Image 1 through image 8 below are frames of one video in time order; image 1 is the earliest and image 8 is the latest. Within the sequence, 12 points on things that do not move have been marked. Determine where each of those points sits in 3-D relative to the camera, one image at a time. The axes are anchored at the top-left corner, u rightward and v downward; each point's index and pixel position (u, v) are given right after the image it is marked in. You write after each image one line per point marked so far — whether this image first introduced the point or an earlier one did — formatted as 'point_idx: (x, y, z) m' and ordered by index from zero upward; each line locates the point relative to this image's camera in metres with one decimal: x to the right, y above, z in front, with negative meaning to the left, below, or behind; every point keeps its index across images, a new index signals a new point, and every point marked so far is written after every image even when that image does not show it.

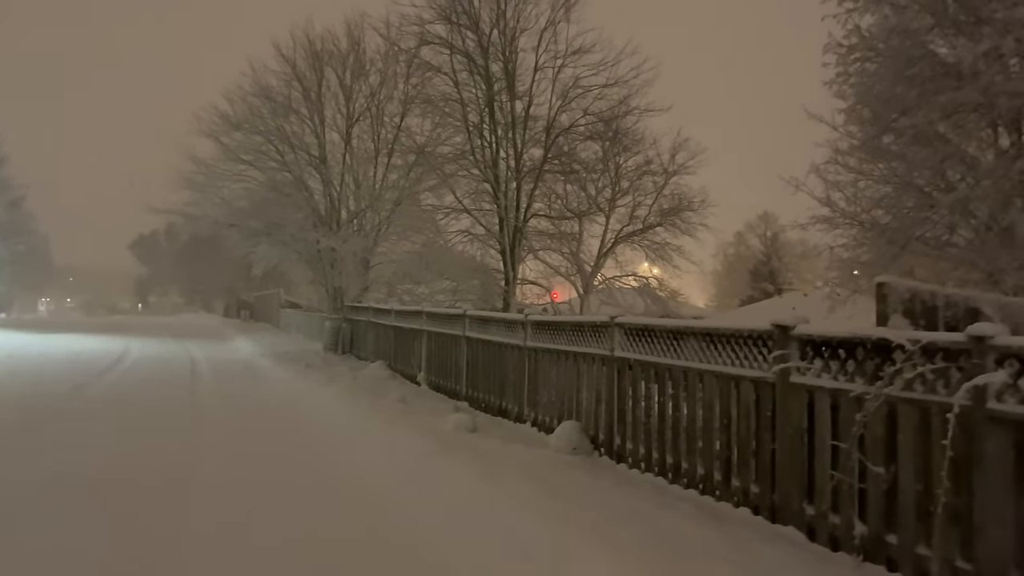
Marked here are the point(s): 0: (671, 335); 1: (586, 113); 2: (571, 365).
0: (+1.0, -0.3, +5.1) m
1: (+1.5, +3.6, +16.9) m
2: (+0.5, -0.6, +6.4) m
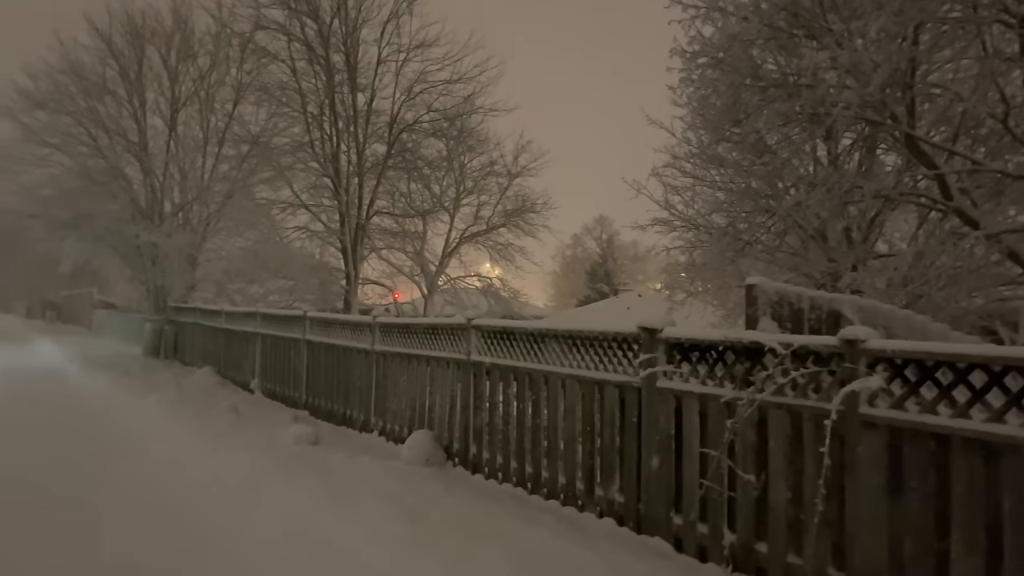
0: (+0.1, -0.3, +4.8) m
1: (-1.8, +3.6, +16.5) m
2: (-0.7, -0.6, +6.0) m
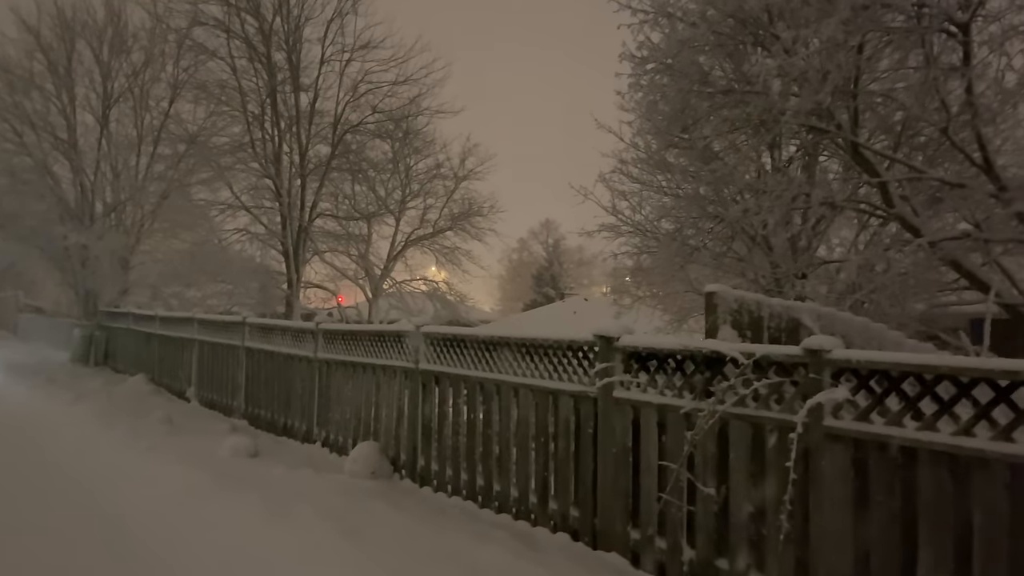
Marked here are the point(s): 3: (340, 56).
0: (-0.2, -0.3, +4.7) m
1: (-2.9, +3.6, +16.2) m
2: (-1.0, -0.7, +5.8) m
3: (-4.1, +5.5, +19.0) m
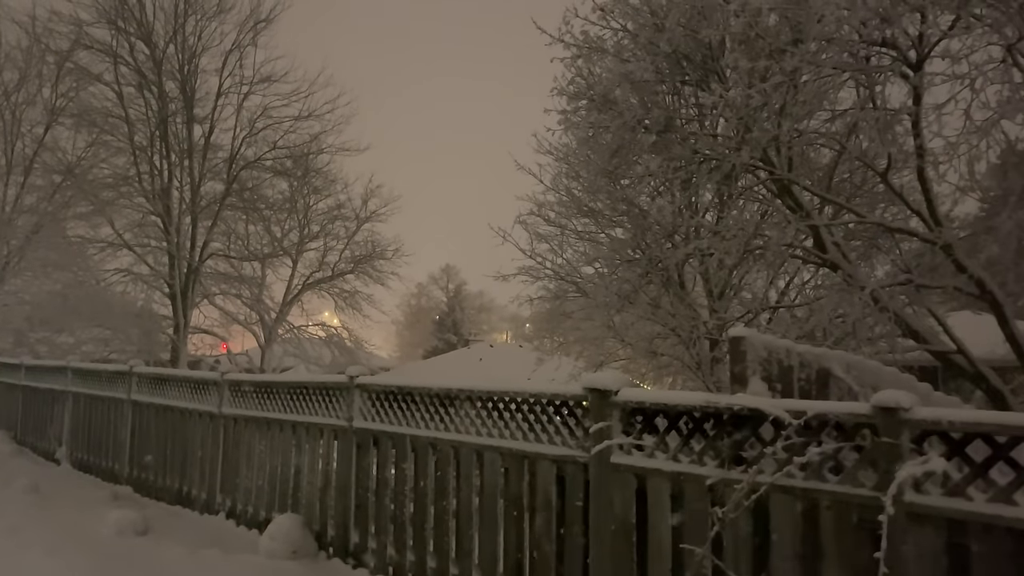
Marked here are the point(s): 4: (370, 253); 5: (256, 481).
0: (-0.4, -0.6, +4.0) m
1: (-4.6, +2.7, +15.3) m
2: (-1.4, -0.9, +5.0) m
3: (-6.2, +4.5, +18.0) m
4: (-3.5, +0.8, +19.4) m
5: (-1.7, -1.3, +5.3) m
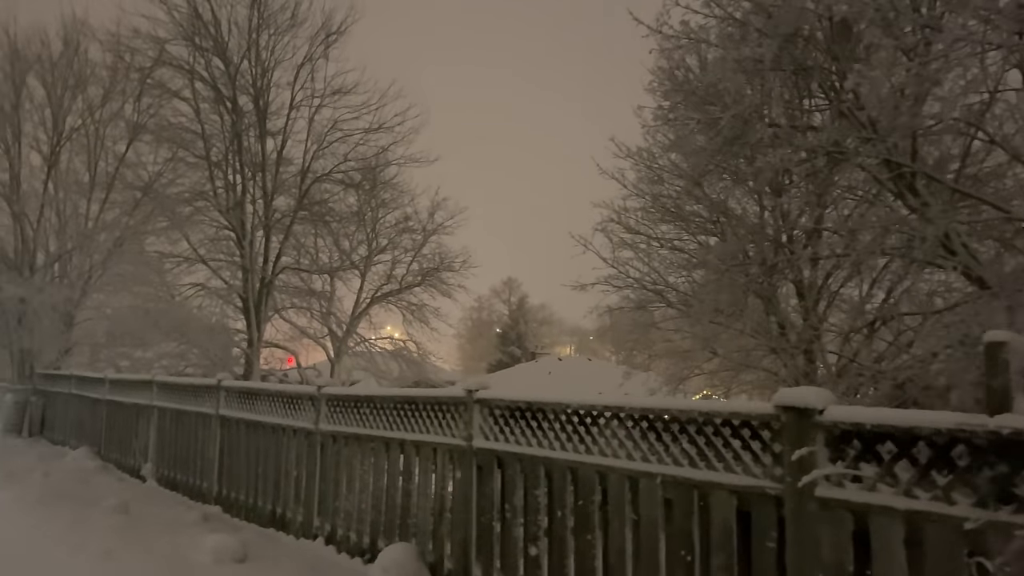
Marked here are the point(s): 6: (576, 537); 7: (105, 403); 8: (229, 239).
0: (+0.3, -0.6, +3.5) m
1: (-3.1, +2.4, +15.2) m
2: (-0.7, -1.0, +4.6) m
3: (-4.6, +4.2, +17.9) m
4: (-1.7, +0.5, +19.1) m
5: (-0.9, -1.3, +4.9) m
6: (+0.3, -1.1, +3.4) m
7: (-4.8, -1.4, +9.5) m
8: (-5.1, +0.9, +14.4) m
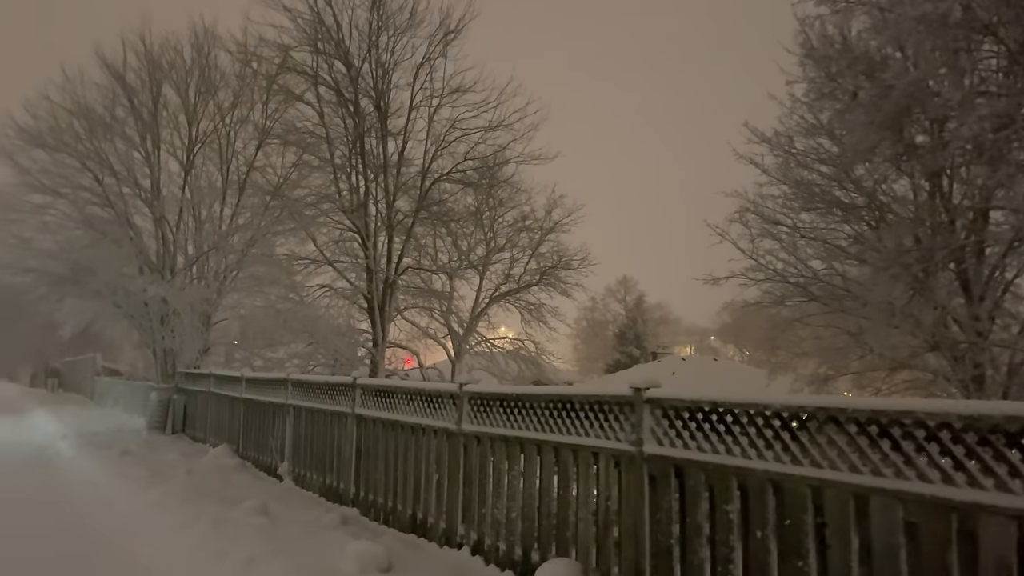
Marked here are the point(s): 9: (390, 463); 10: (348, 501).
0: (+1.0, -0.5, +3.0) m
1: (-0.8, +2.5, +15.0) m
2: (+0.2, -0.9, +4.2) m
3: (-1.9, +4.2, +17.9) m
4: (+1.1, +0.6, +18.7) m
5: (0.0, -1.3, +4.5) m
6: (+1.0, -1.0, +2.9) m
7: (-3.2, -1.4, +9.6) m
8: (-2.8, +0.9, +14.5) m
9: (-0.9, -1.3, +5.8) m
10: (-1.3, -1.7, +6.5) m
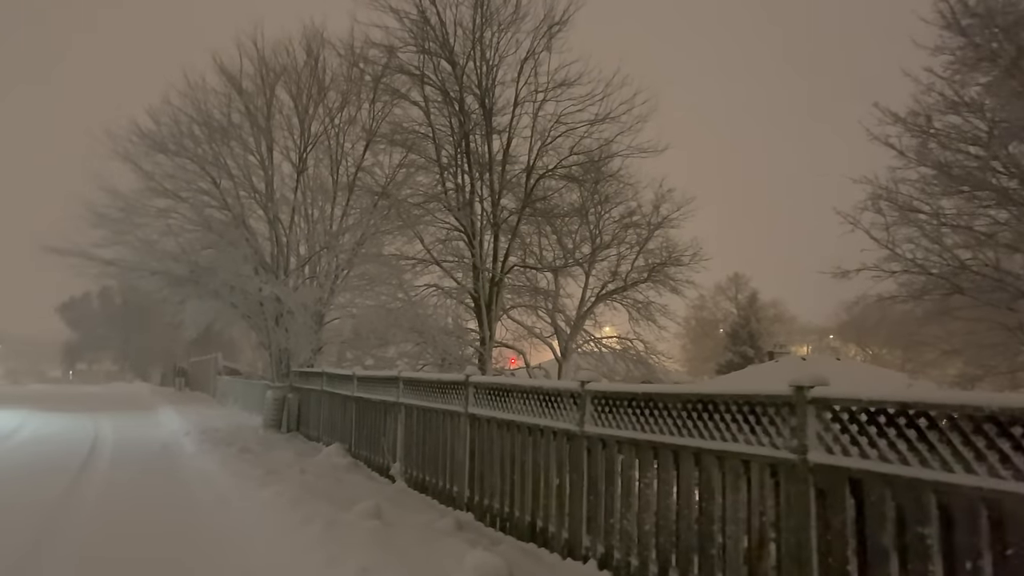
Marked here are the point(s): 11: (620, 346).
0: (+1.4, -0.4, +2.4) m
1: (+1.1, +2.5, +14.6) m
2: (+0.8, -0.9, +3.7) m
3: (+0.5, +4.2, +17.6) m
4: (+3.6, +0.7, +18.0) m
5: (+0.7, -1.2, +4.0) m
6: (+1.4, -0.9, +2.3) m
7: (-1.9, -1.3, +9.5) m
8: (-0.9, +0.9, +14.3) m
9: (0.0, -1.2, +5.5) m
10: (-0.4, -1.7, +6.2) m
11: (+2.5, -1.3, +17.6) m
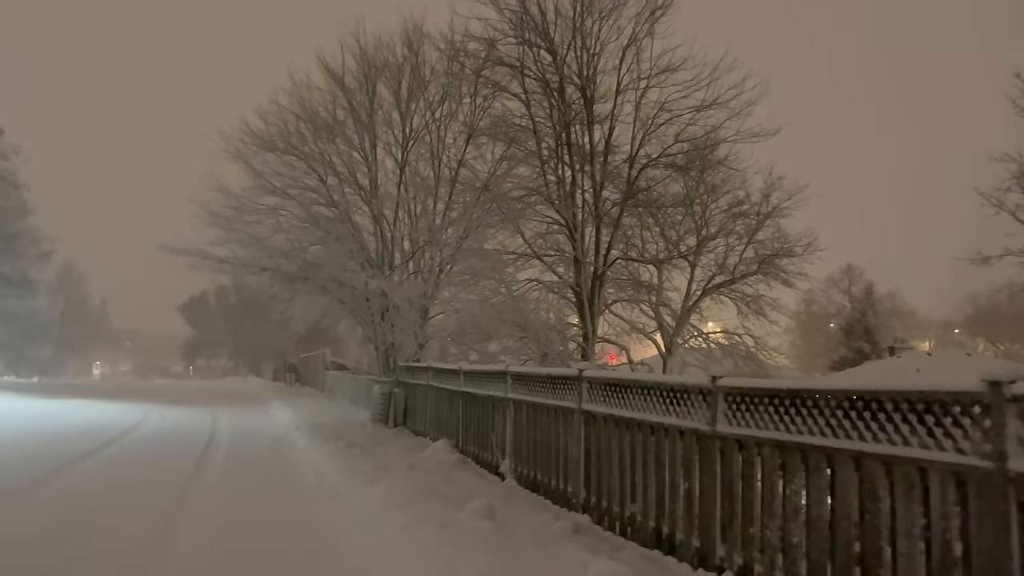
0: (+1.8, -0.3, +1.9) m
1: (+3.0, +2.7, +14.0) m
2: (+1.4, -0.8, +3.2) m
3: (+2.7, +4.4, +17.1) m
4: (+5.9, +0.9, +17.1) m
5: (+1.2, -1.1, +3.6) m
6: (+1.8, -0.8, +1.8) m
7: (-0.6, -1.3, +9.3) m
8: (+0.9, +1.0, +14.0) m
9: (+0.7, -1.2, +5.2) m
10: (+0.5, -1.6, +5.9) m
11: (+4.8, -1.1, +16.9) m
